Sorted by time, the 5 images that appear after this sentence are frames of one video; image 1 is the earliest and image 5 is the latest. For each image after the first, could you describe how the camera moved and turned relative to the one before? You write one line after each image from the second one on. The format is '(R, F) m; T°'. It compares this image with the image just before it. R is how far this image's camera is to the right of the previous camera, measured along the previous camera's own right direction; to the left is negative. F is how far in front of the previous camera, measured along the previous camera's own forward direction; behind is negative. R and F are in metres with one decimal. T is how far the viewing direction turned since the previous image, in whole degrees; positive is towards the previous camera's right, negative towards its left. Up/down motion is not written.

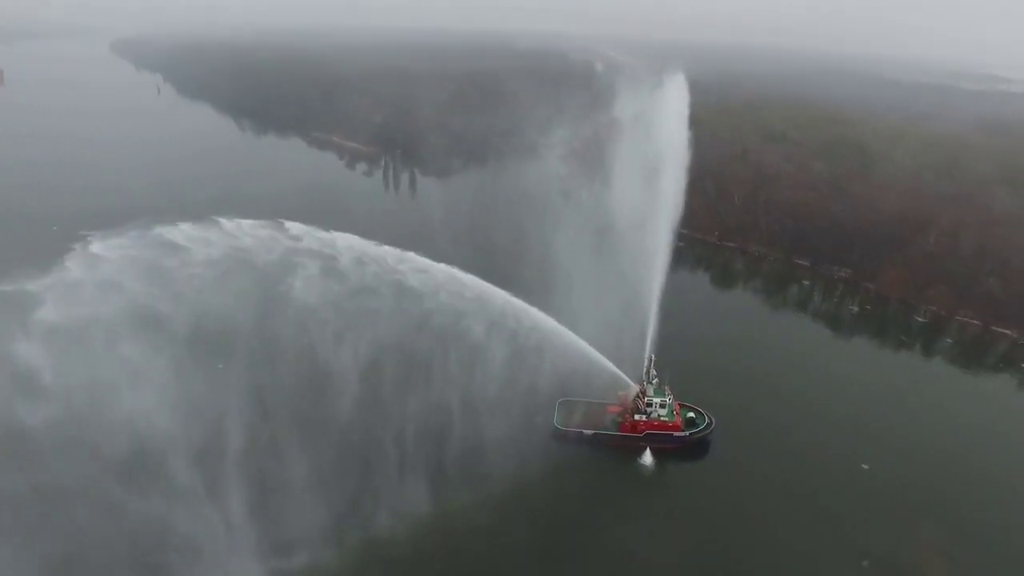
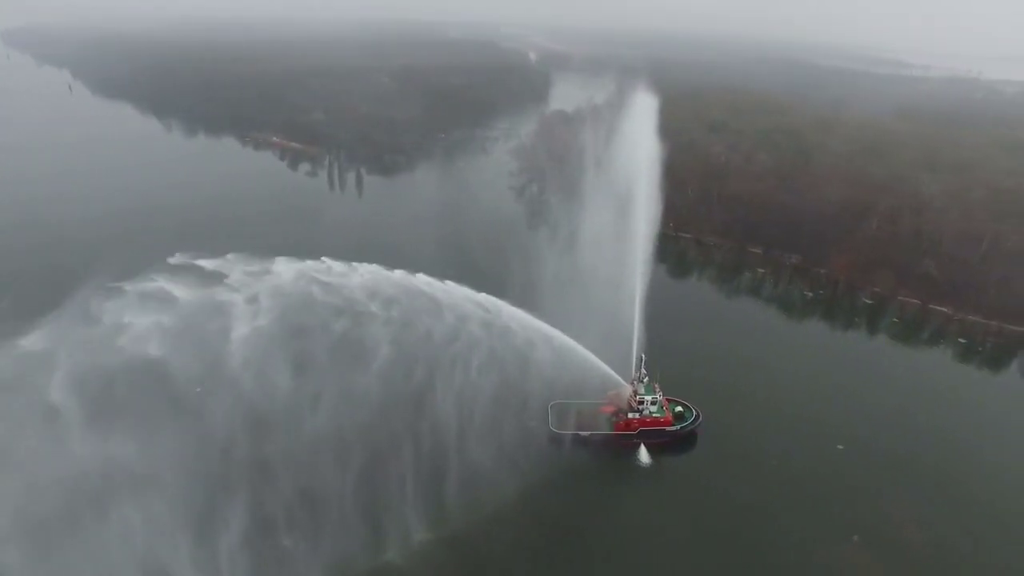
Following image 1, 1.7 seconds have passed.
(-1.5, 0.0) m; +6°
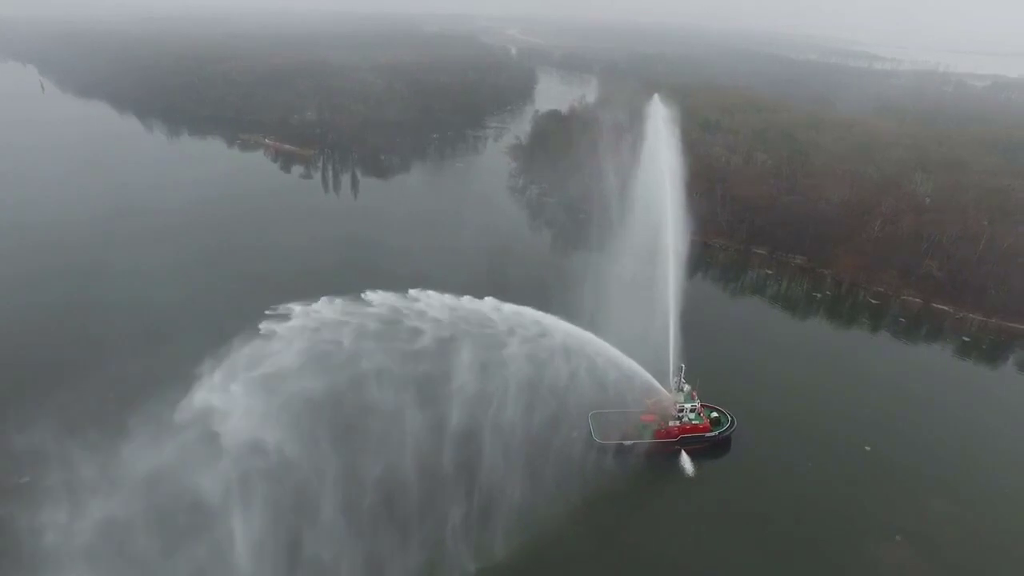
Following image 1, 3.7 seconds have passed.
(-1.9, -0.2) m; +3°
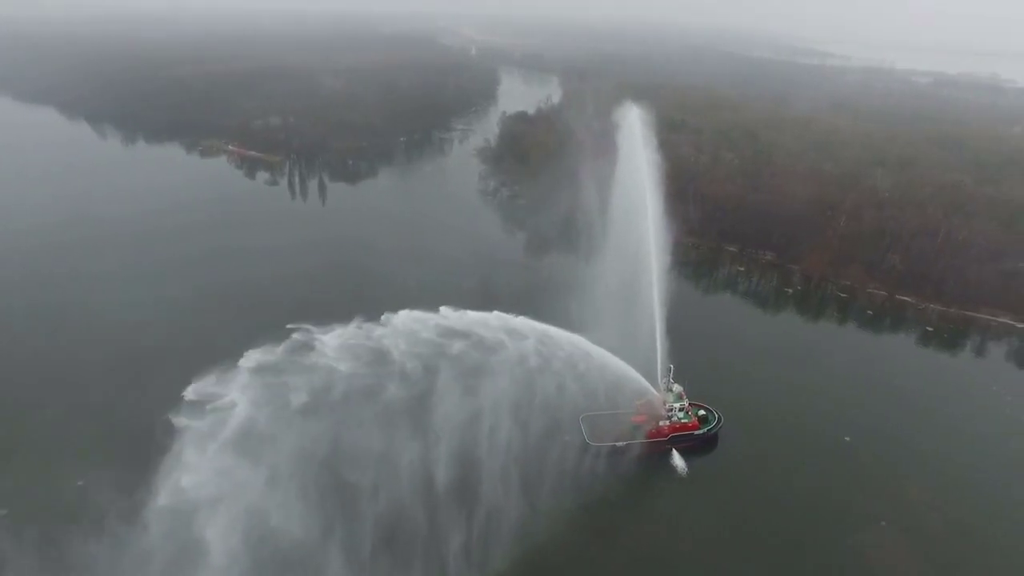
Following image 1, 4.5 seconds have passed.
(-0.8, -0.1) m; +3°
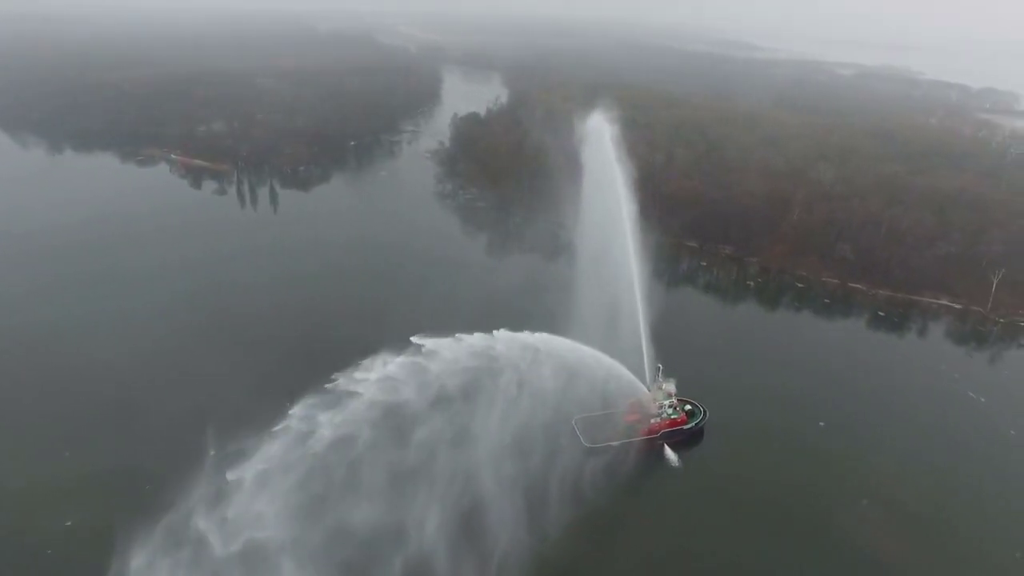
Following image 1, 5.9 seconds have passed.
(-1.4, -0.1) m; +5°
